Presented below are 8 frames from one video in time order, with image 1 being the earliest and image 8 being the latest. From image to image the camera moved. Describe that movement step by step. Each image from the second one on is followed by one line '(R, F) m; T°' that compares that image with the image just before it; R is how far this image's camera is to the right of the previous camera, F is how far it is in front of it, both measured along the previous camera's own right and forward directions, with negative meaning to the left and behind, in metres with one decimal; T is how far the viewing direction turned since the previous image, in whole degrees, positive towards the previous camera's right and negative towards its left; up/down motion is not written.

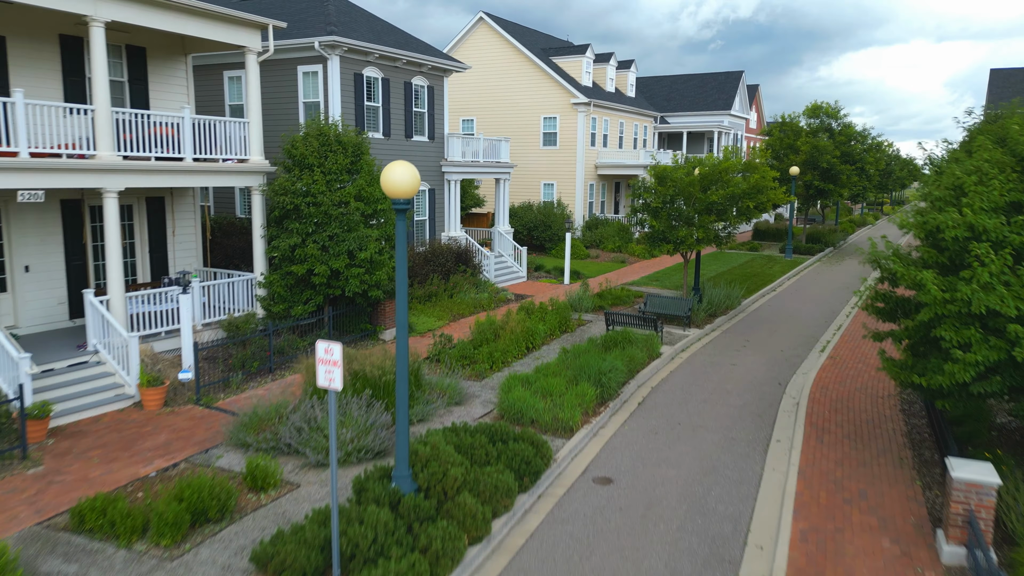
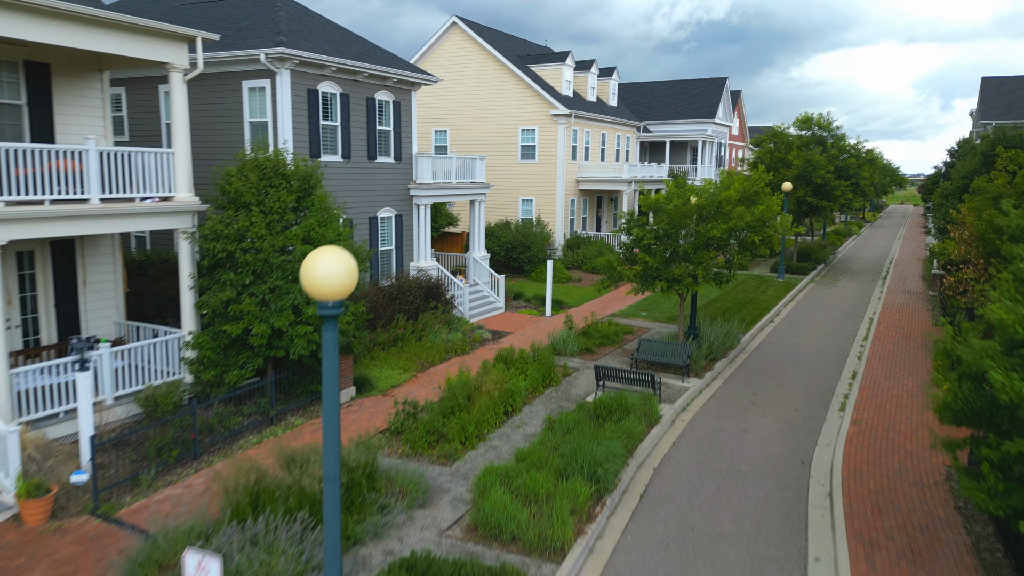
(0.0, +1.9) m; +2°
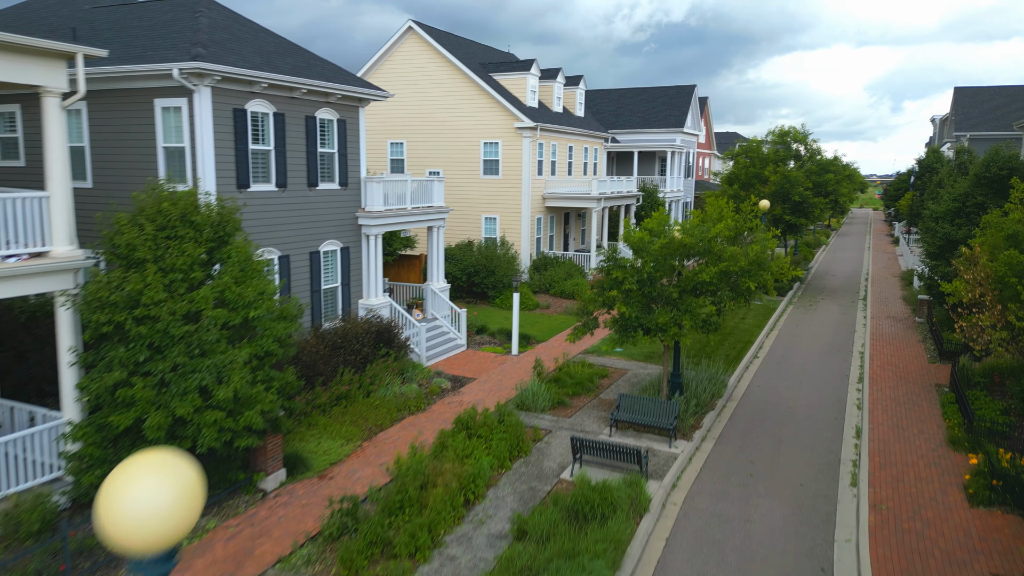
(+0.1, +1.9) m; +3°
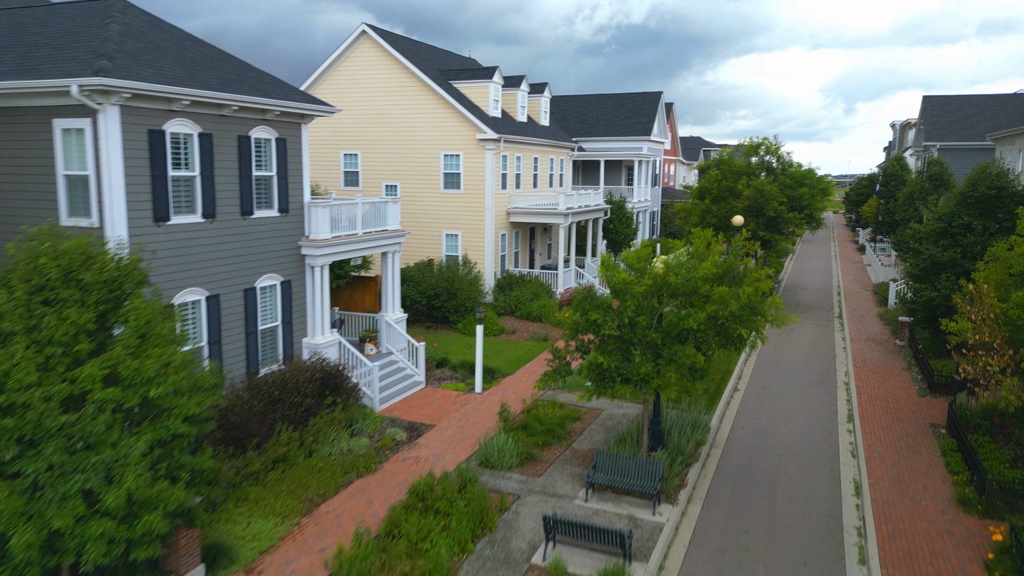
(0.0, +1.5) m; +3°
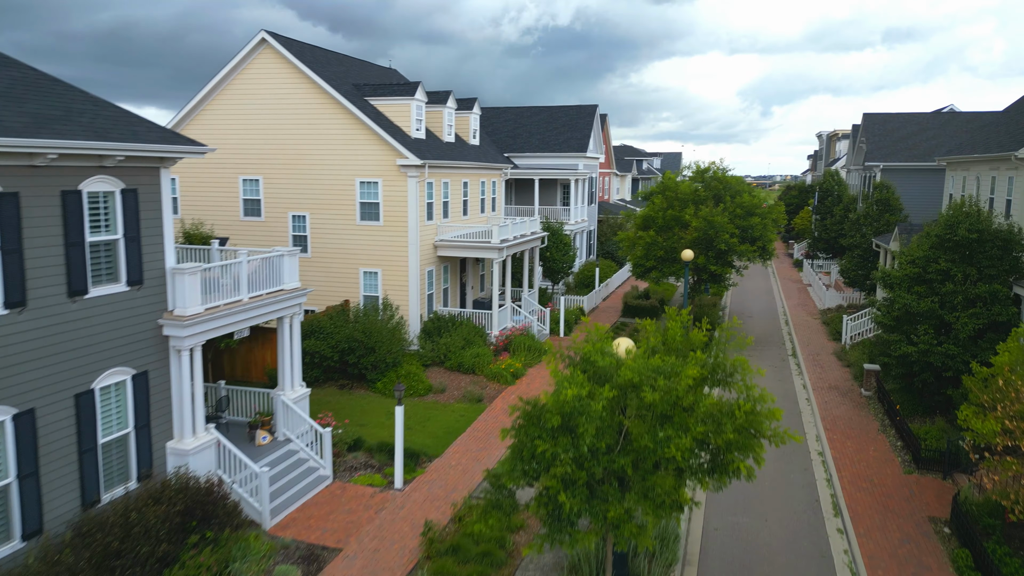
(+0.1, +2.8) m; +5°
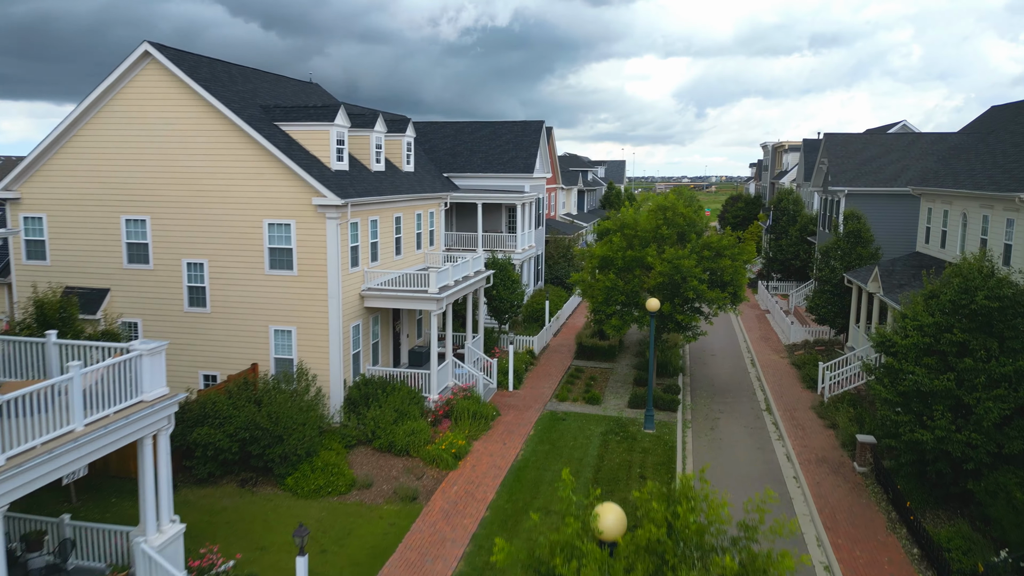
(+0.1, +3.2) m; +5°
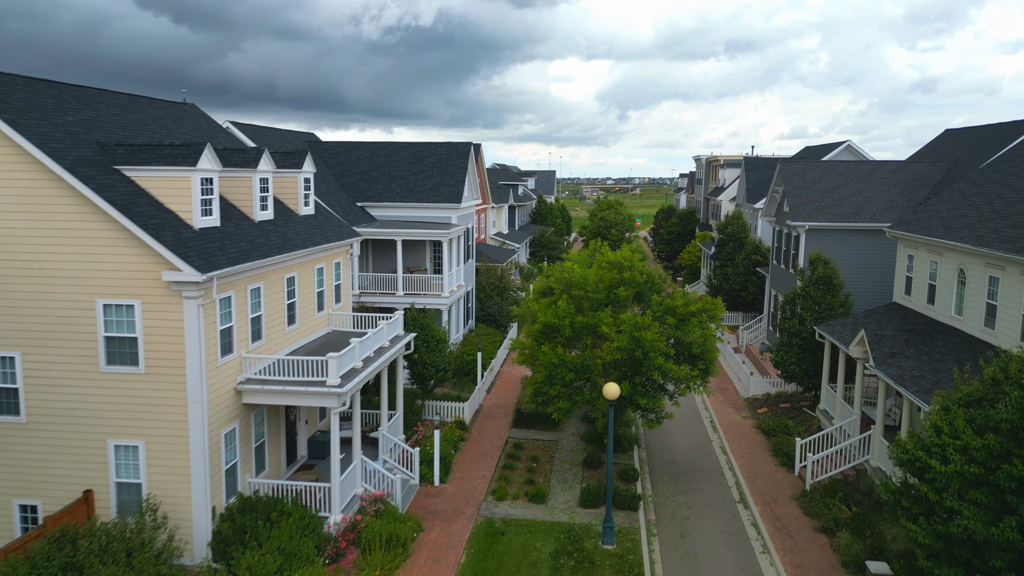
(+0.1, +4.1) m; +6°
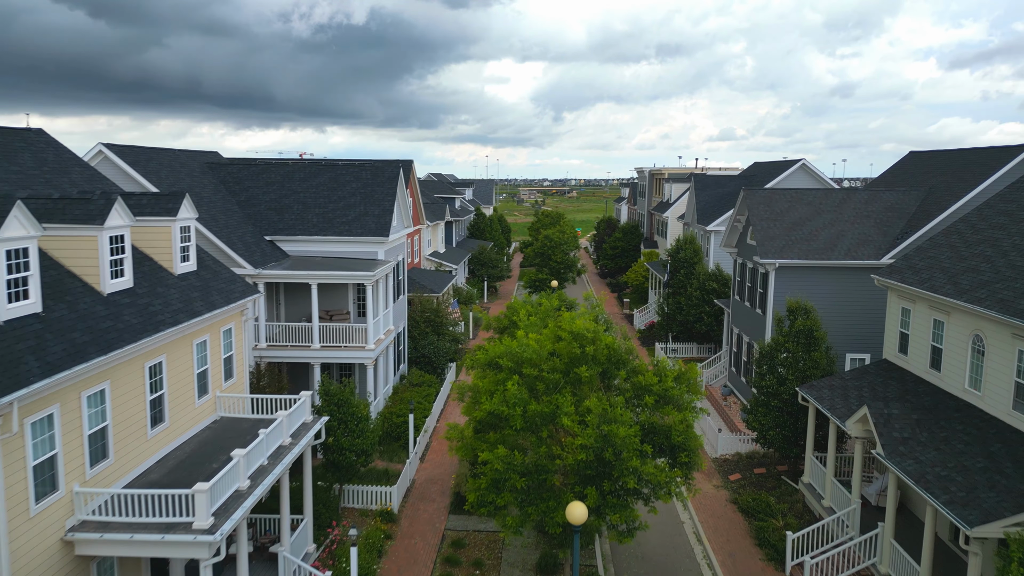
(+0.1, +3.7) m; +5°
